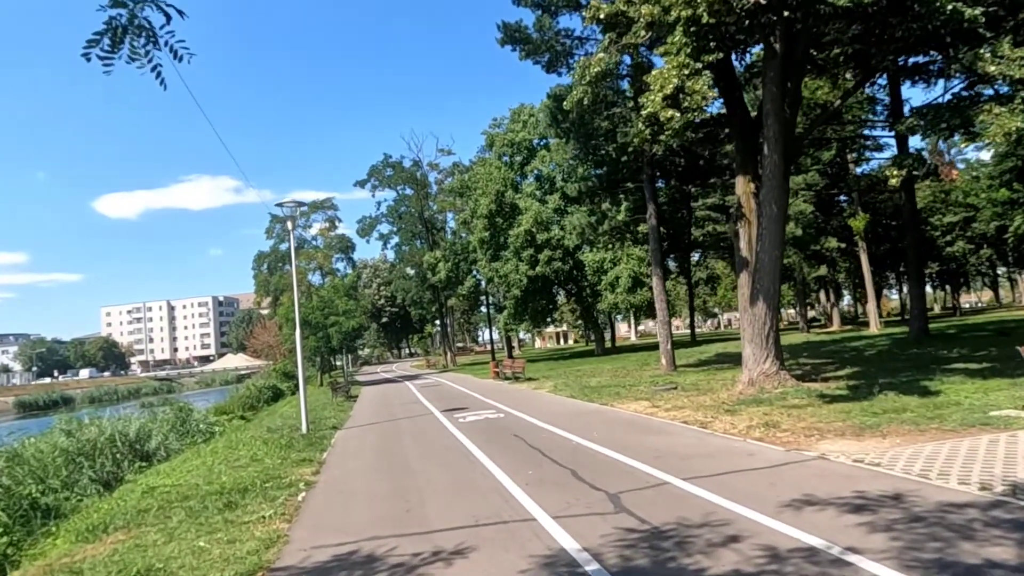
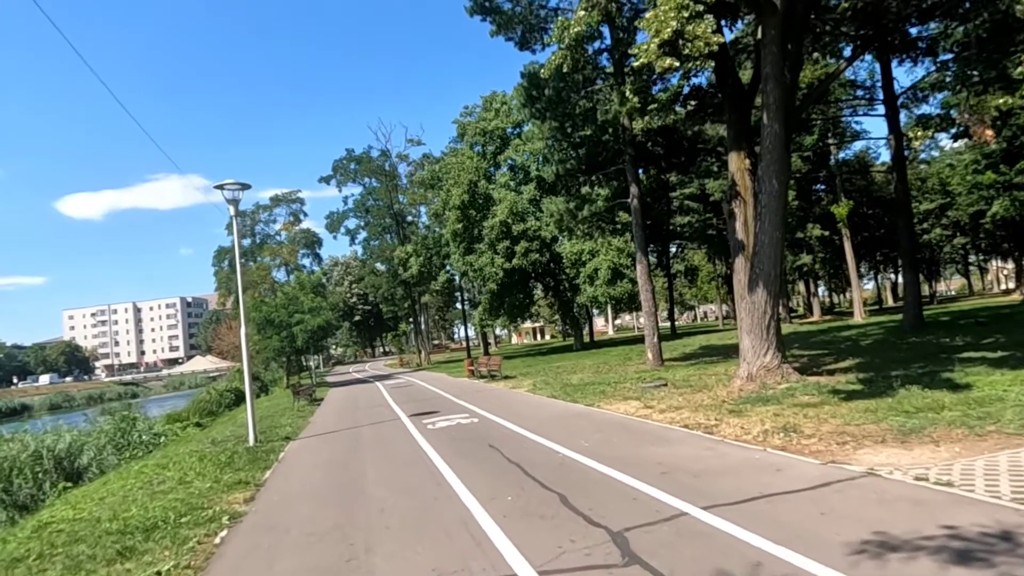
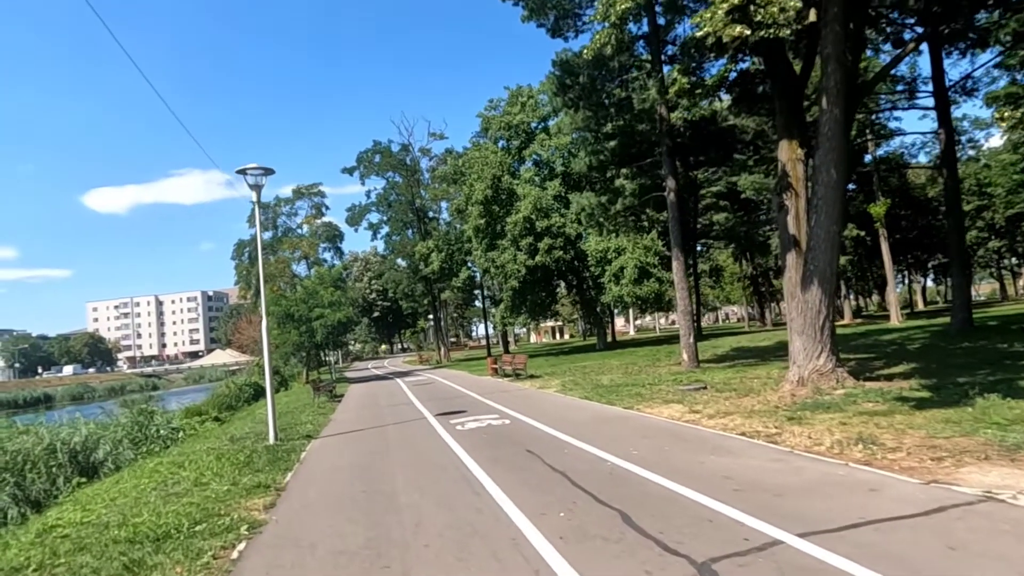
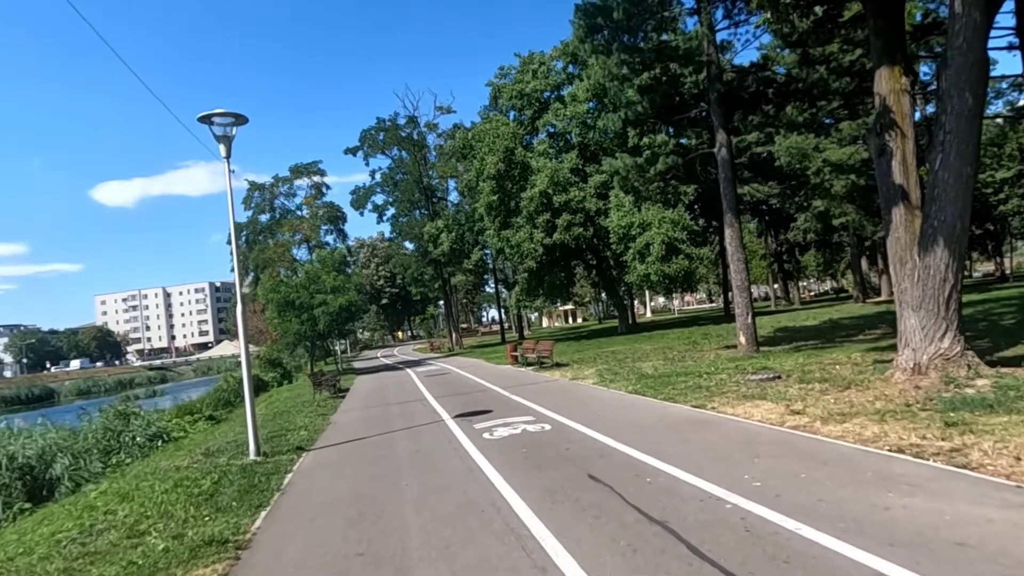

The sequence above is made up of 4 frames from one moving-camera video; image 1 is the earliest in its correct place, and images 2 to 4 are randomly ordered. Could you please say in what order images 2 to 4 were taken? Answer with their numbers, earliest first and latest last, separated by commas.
2, 3, 4
